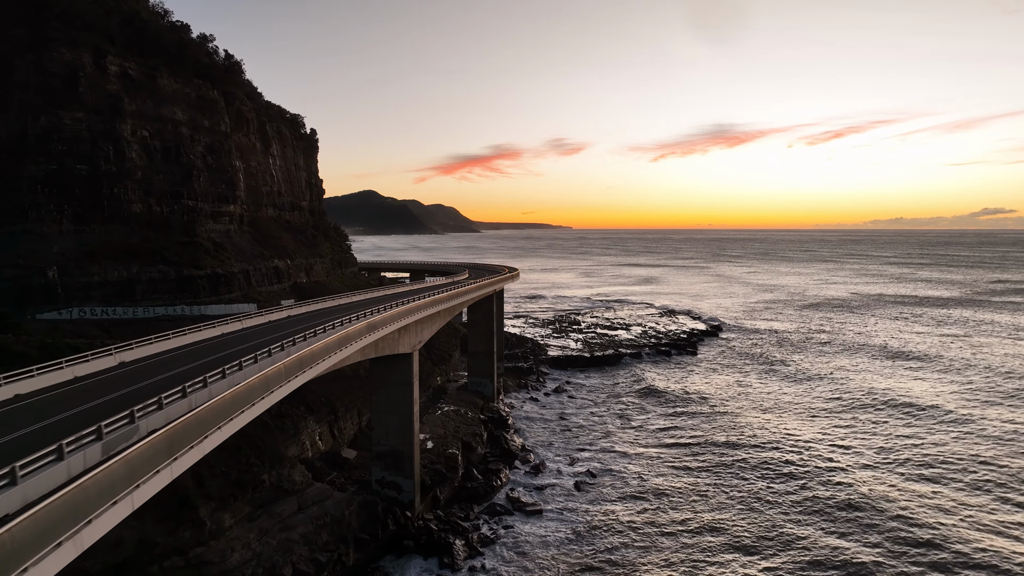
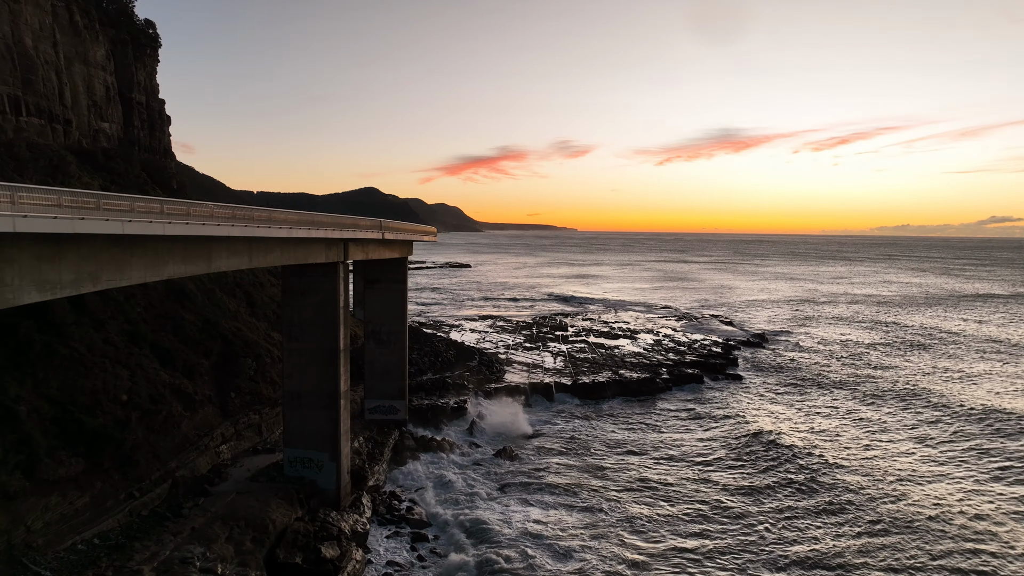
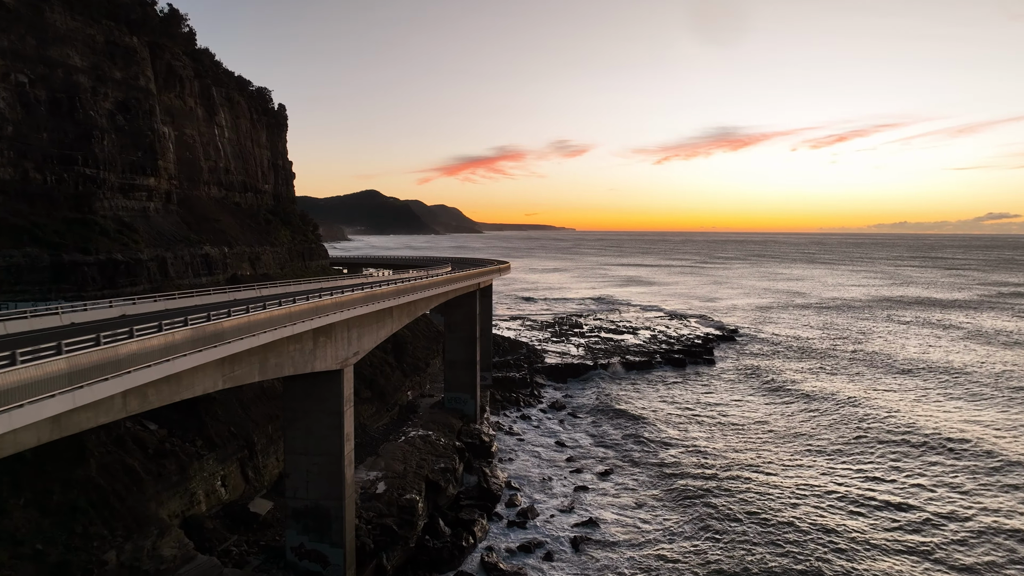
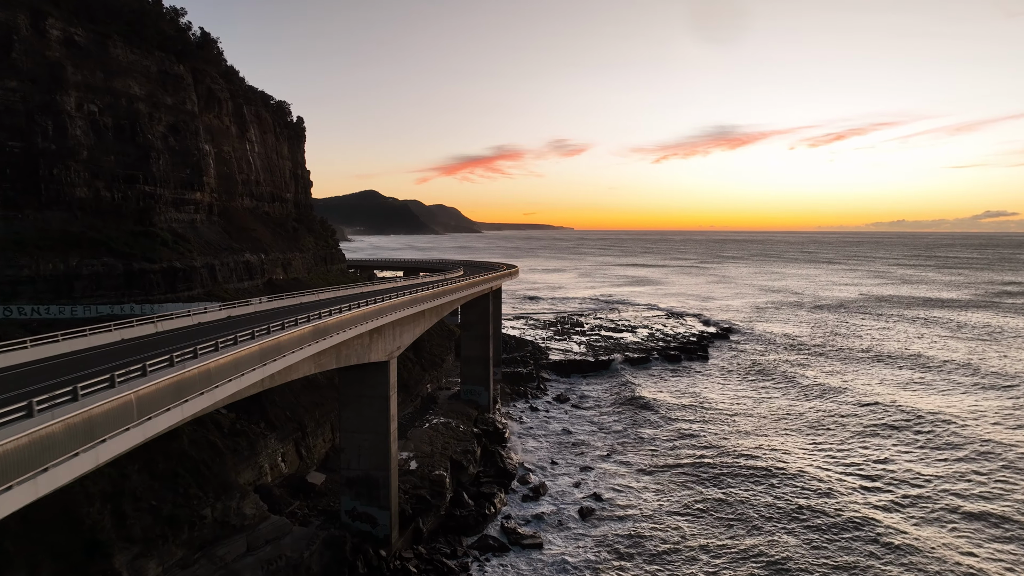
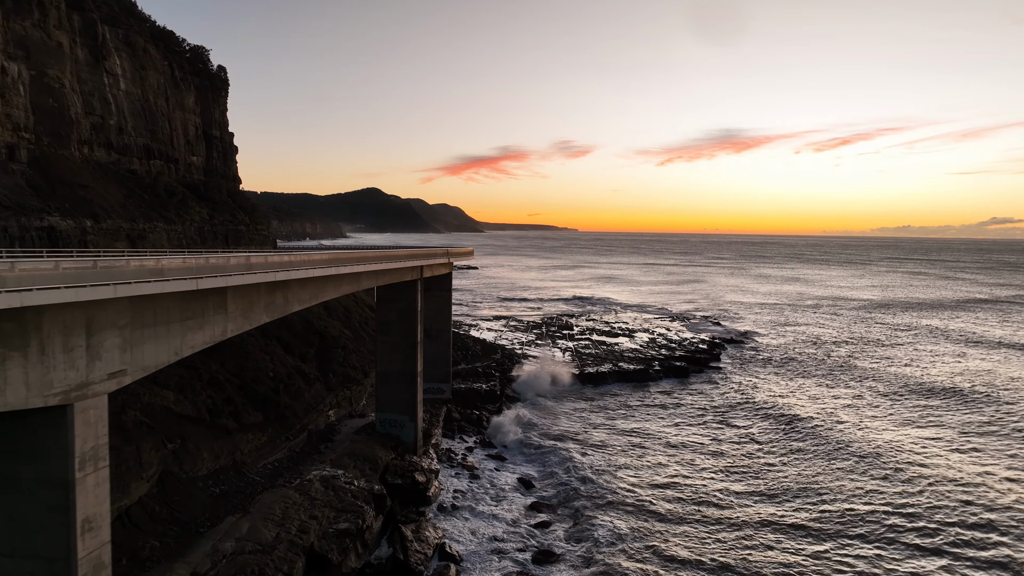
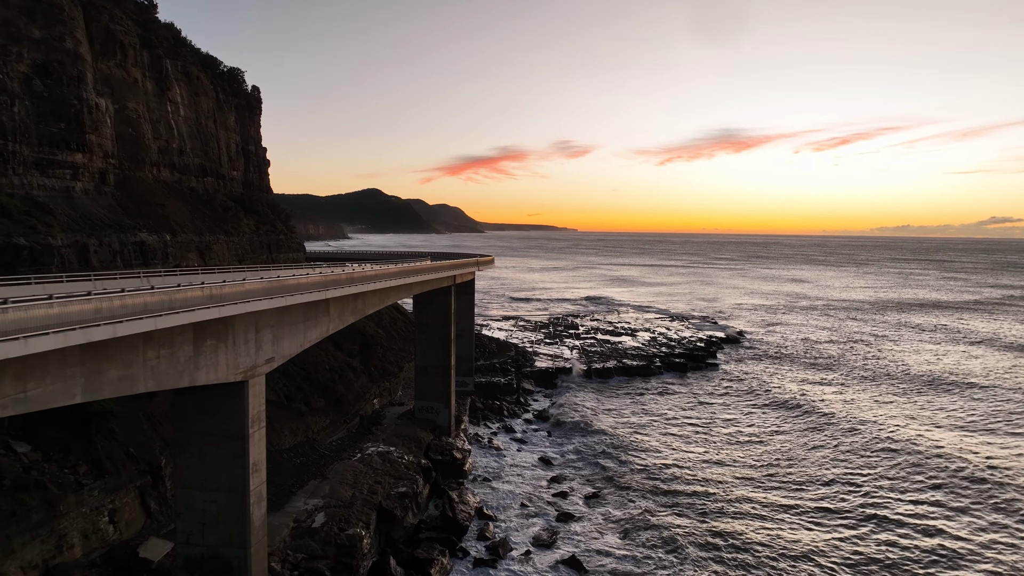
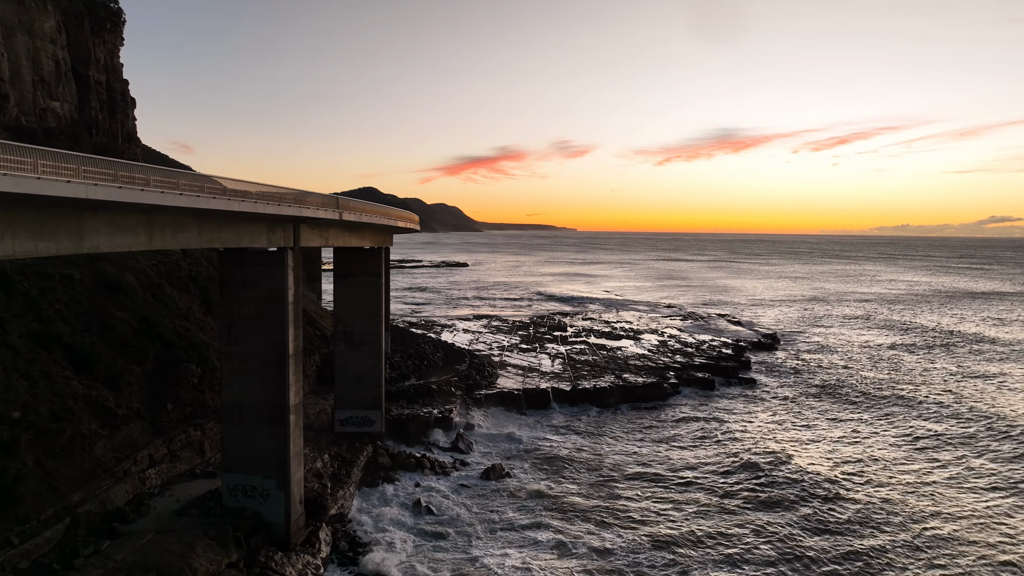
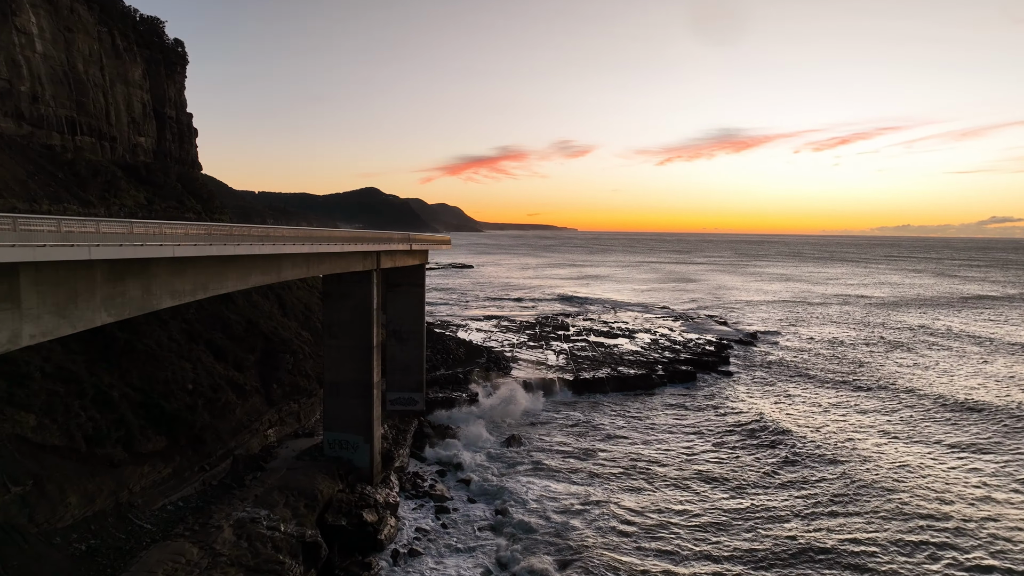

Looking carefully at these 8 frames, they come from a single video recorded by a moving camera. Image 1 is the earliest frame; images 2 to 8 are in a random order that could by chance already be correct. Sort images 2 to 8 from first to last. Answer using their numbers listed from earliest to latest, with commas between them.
4, 3, 6, 5, 8, 2, 7
